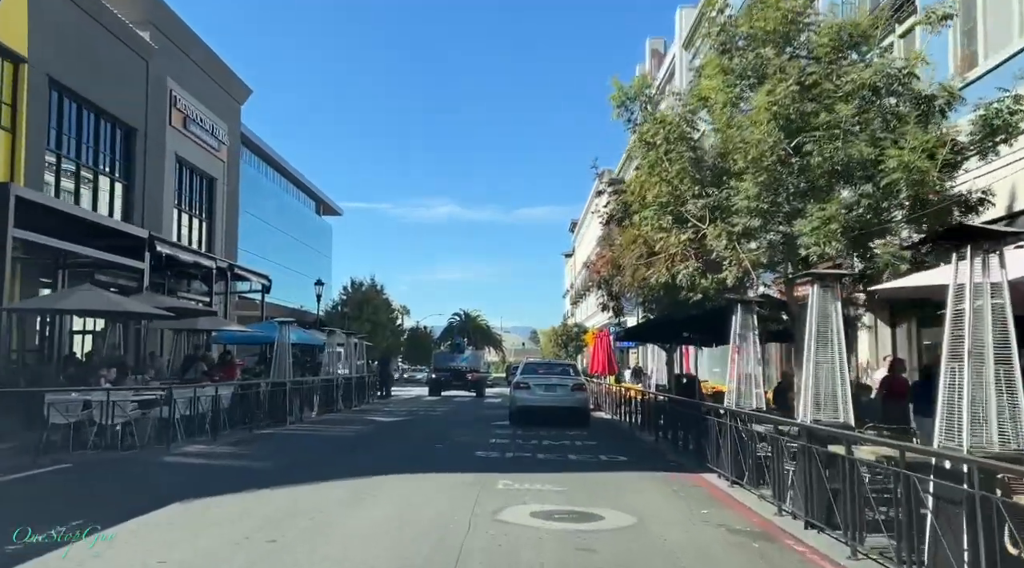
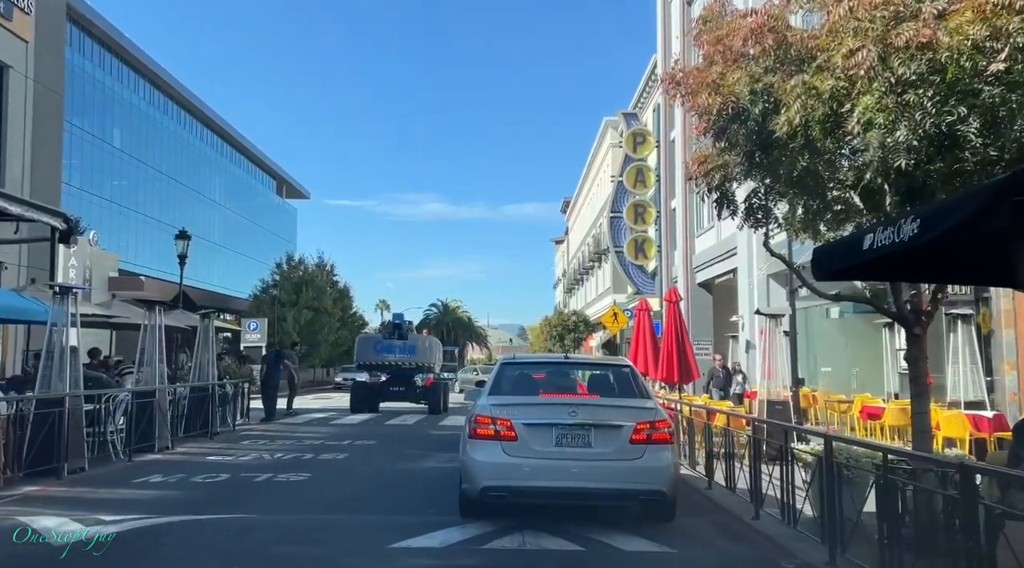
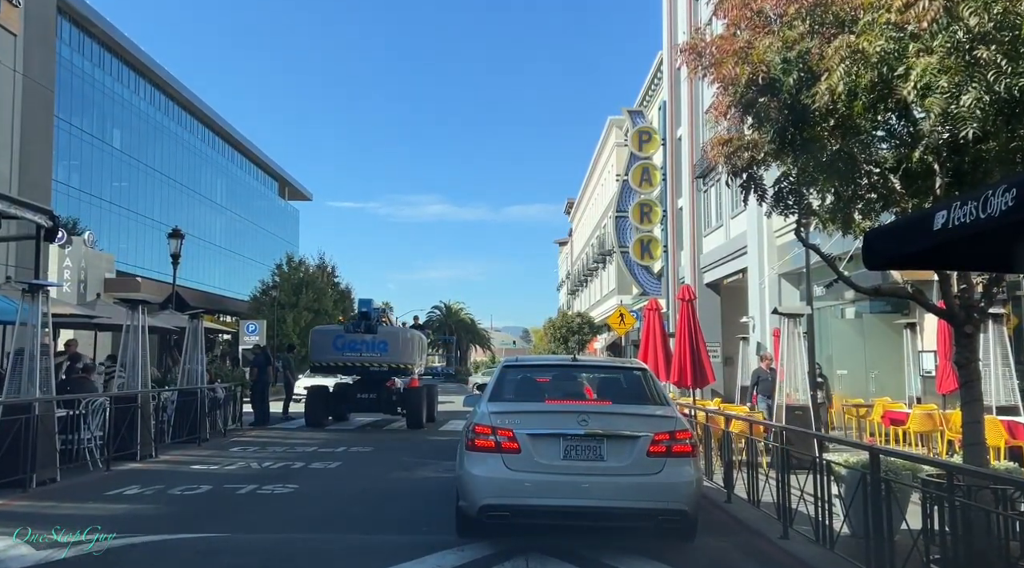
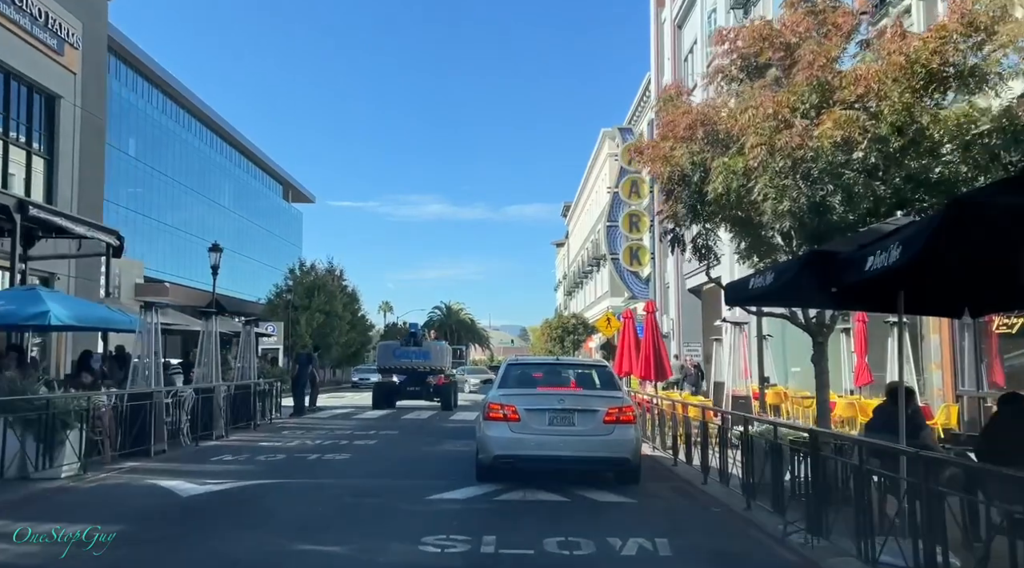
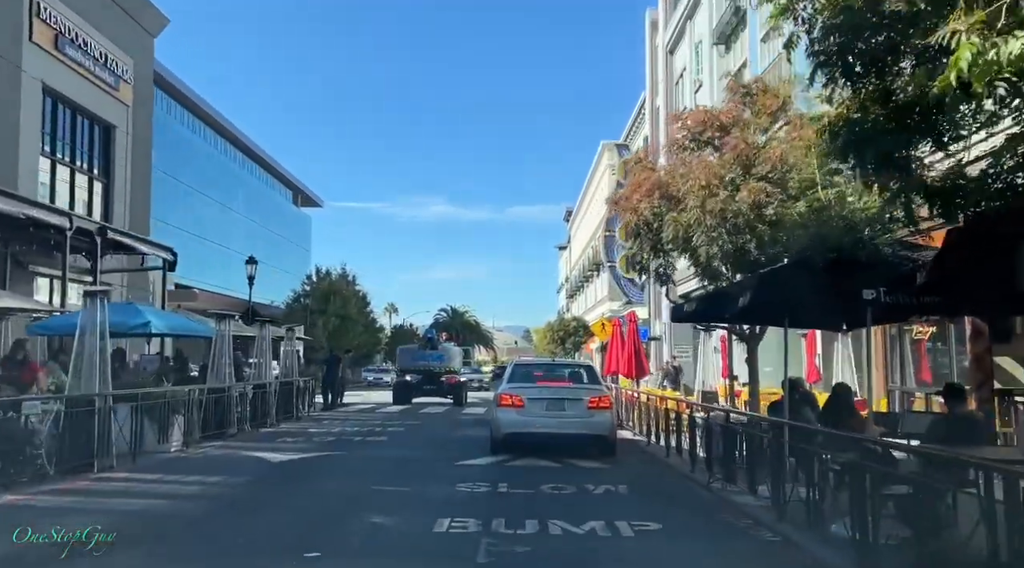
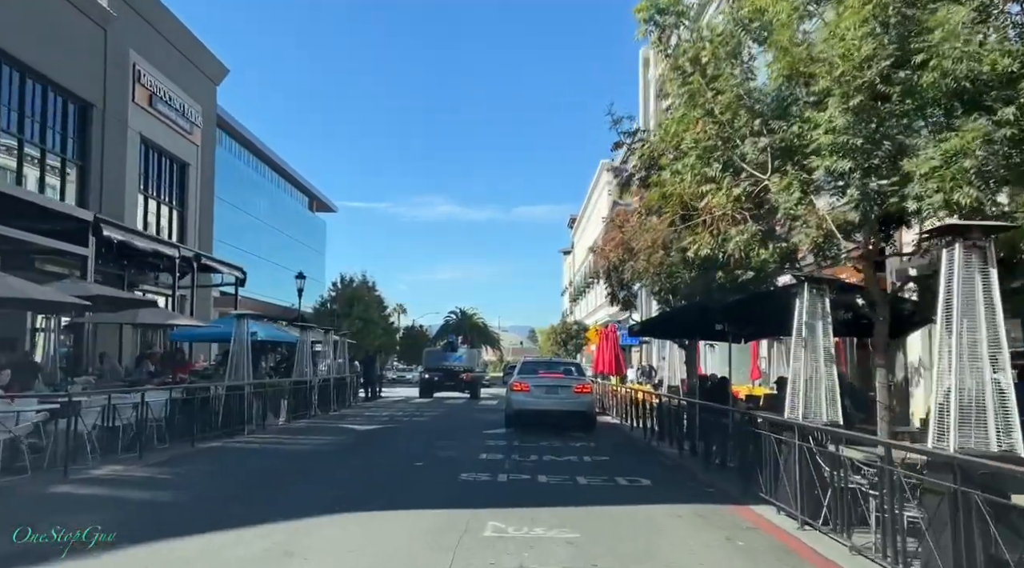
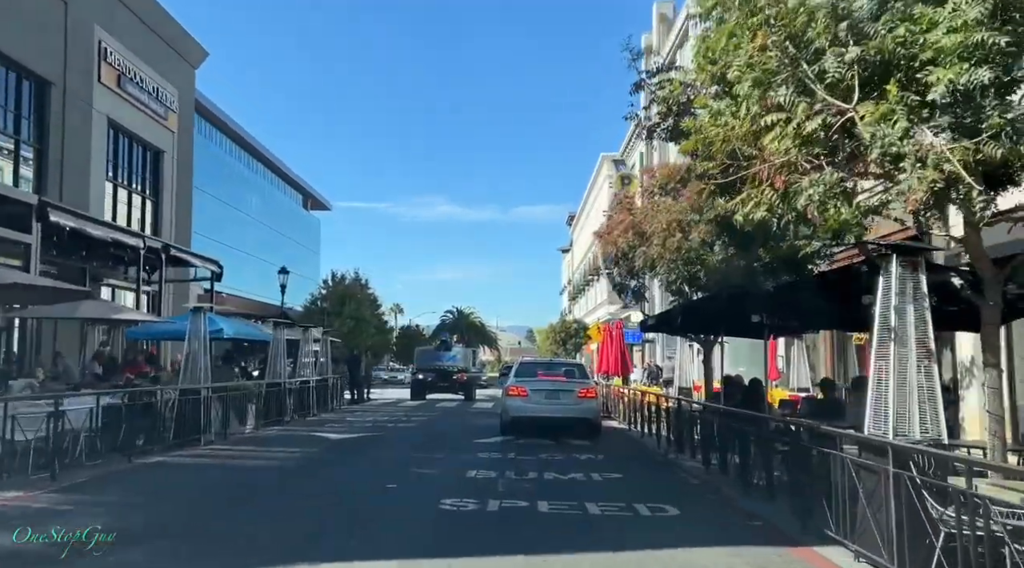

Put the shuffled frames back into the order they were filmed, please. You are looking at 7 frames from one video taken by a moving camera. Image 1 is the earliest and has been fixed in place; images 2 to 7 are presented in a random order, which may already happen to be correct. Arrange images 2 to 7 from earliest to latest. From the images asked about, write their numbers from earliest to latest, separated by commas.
6, 7, 5, 4, 2, 3
